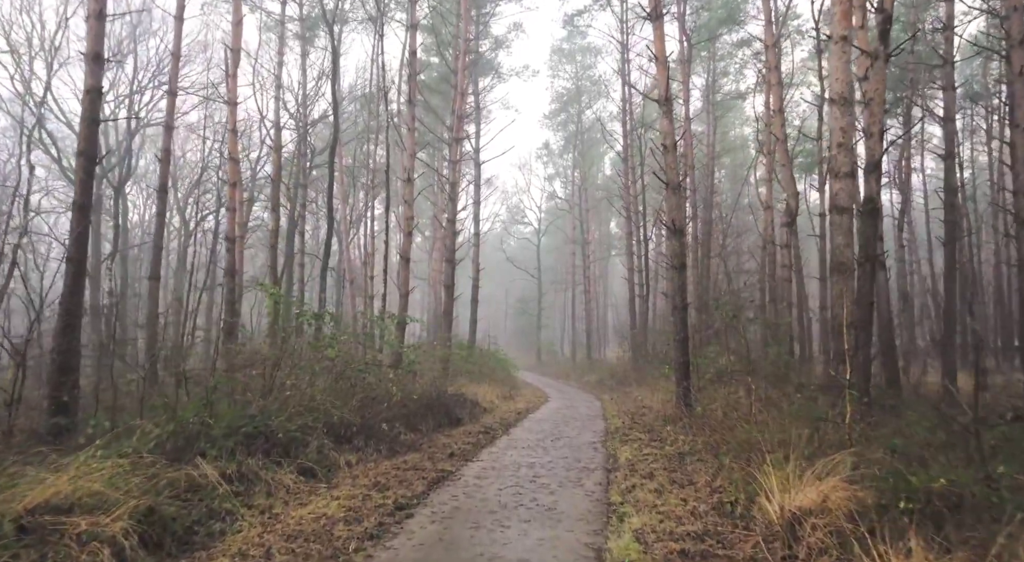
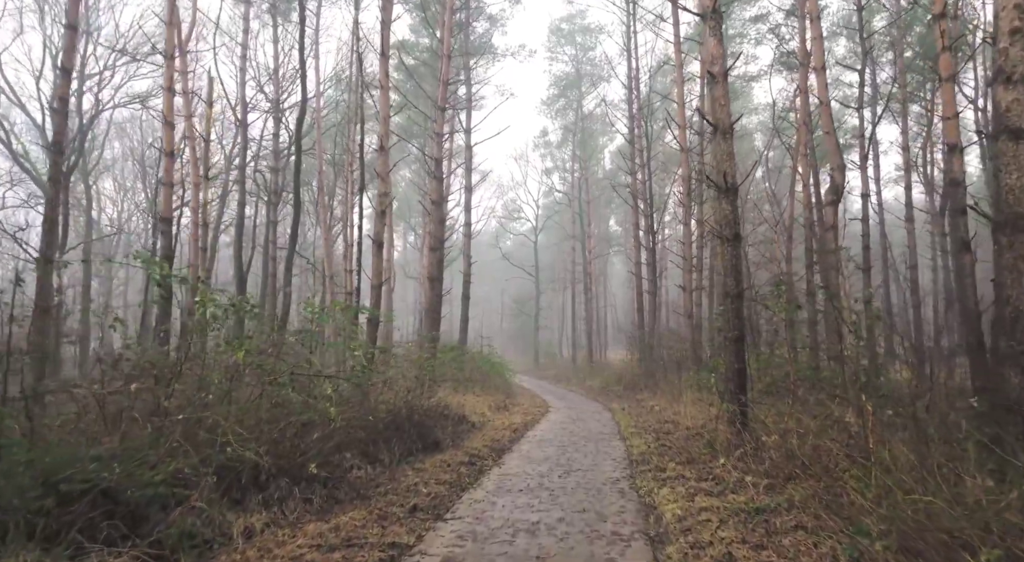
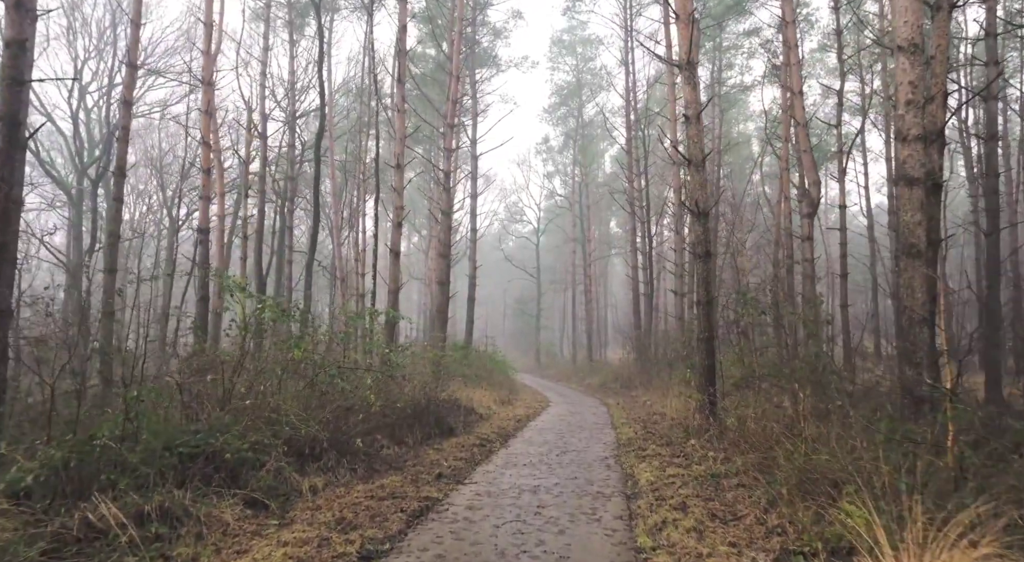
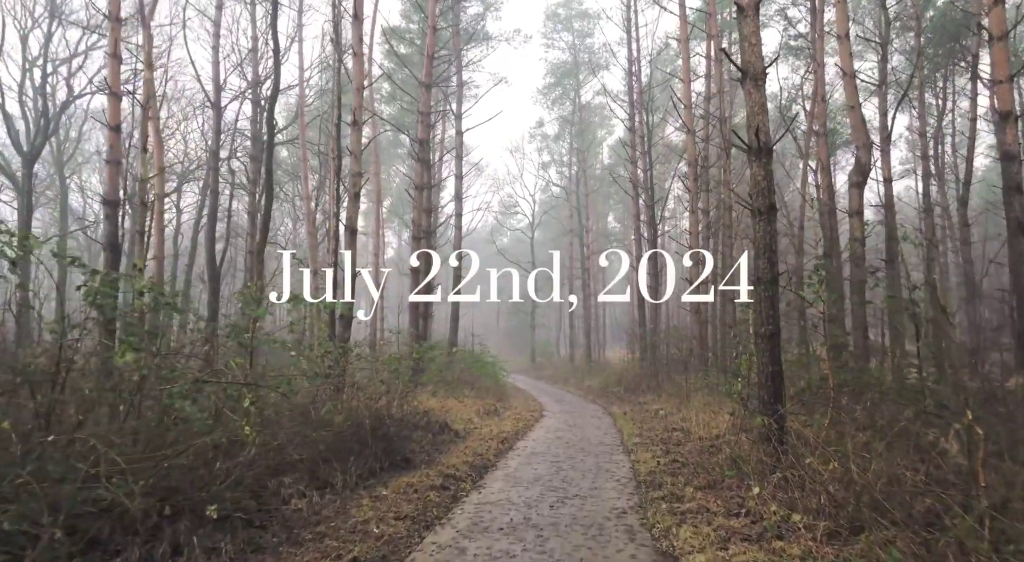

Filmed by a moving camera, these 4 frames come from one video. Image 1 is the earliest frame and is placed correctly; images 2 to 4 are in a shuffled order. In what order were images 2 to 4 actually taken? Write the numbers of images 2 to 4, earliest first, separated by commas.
3, 2, 4
